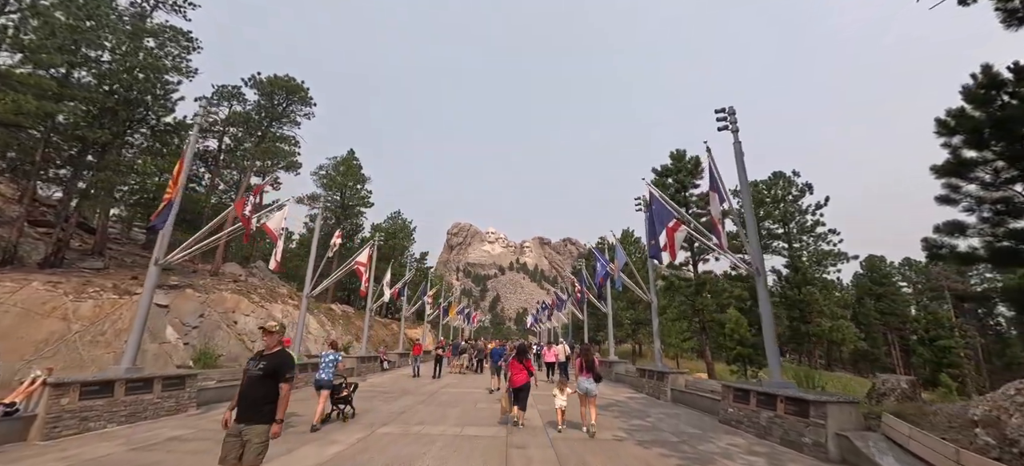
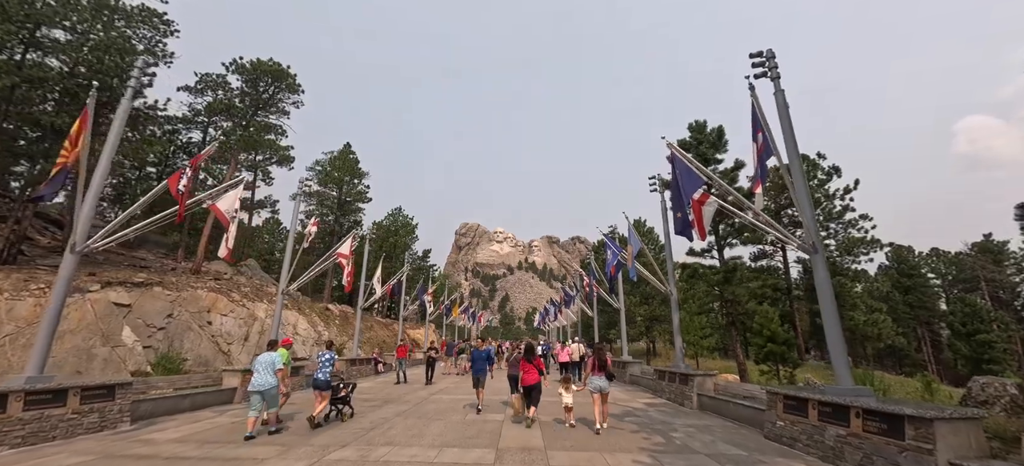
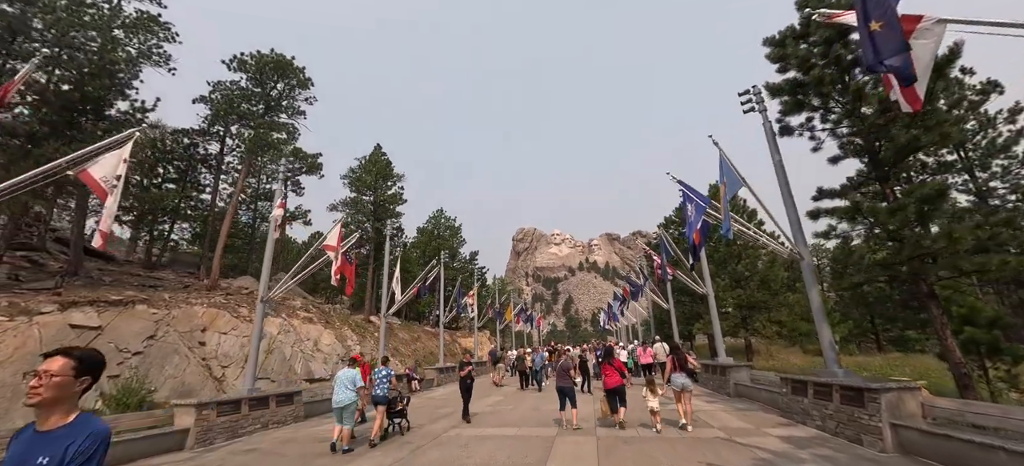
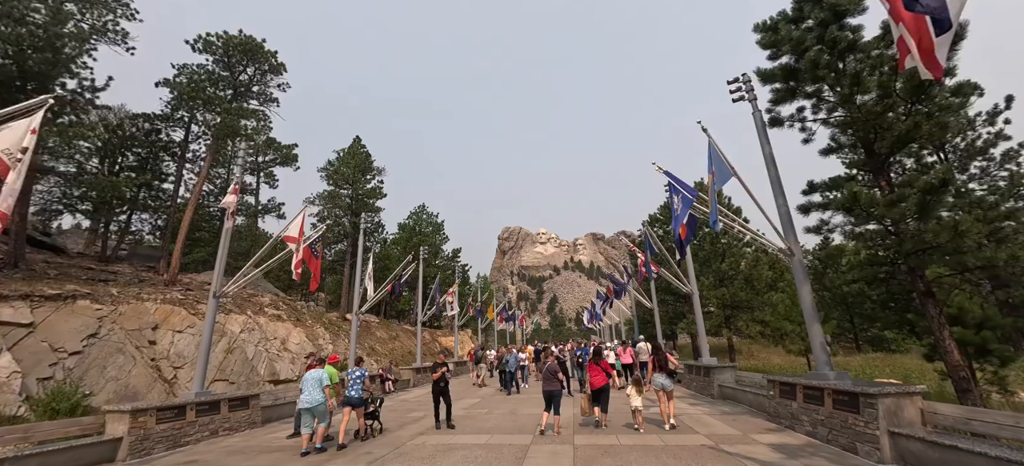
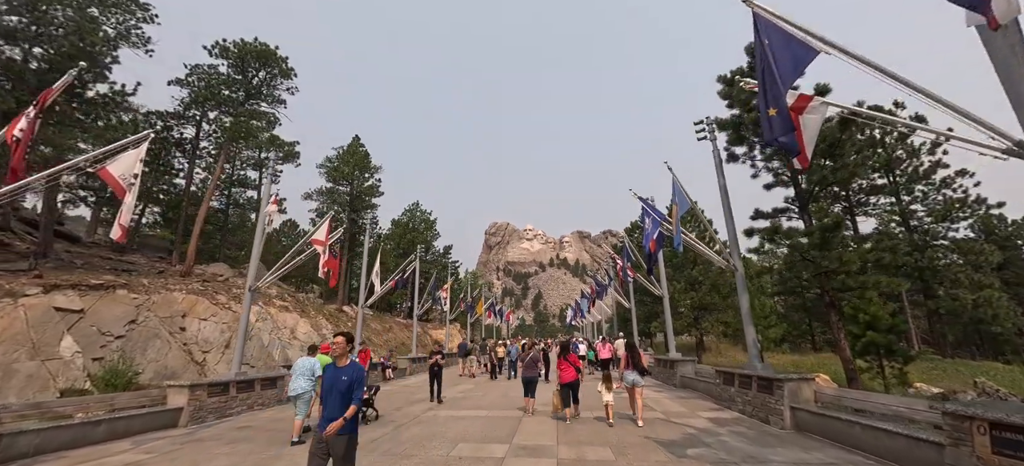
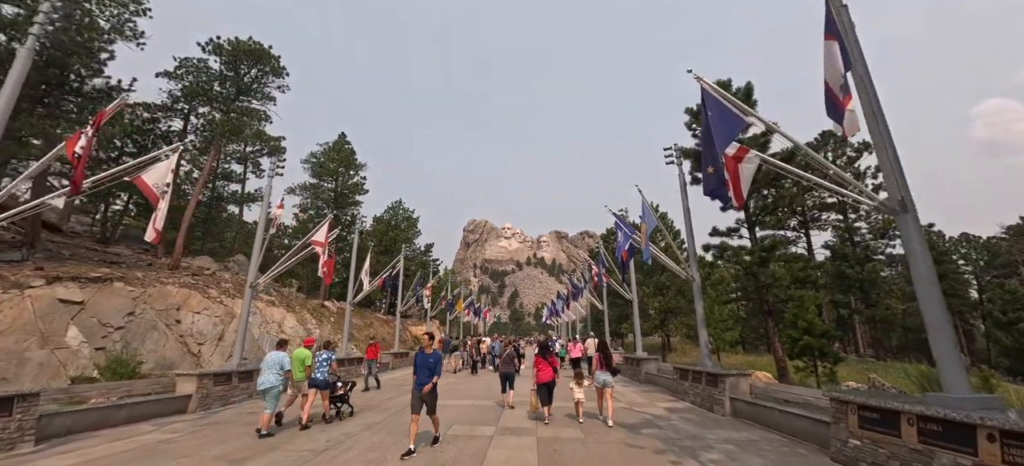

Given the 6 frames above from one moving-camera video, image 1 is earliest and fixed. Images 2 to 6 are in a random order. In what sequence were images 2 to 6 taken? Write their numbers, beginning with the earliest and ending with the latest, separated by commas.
2, 6, 5, 3, 4
